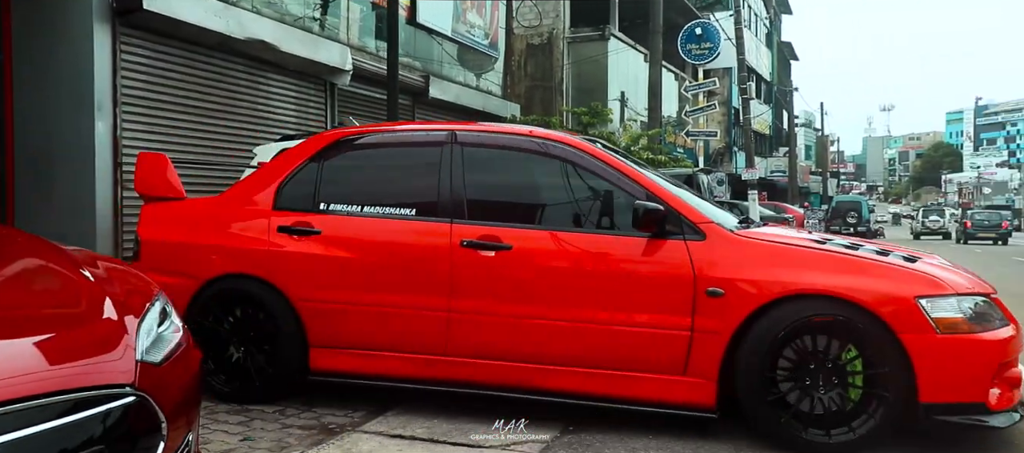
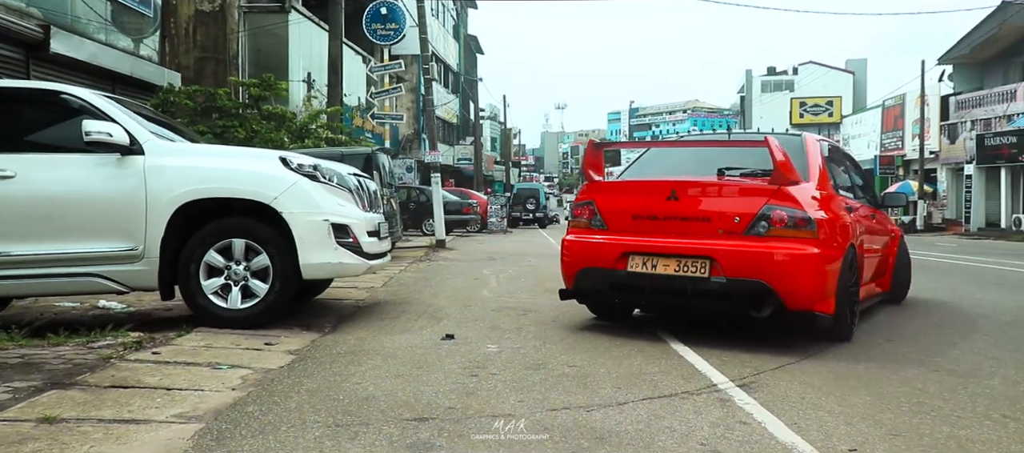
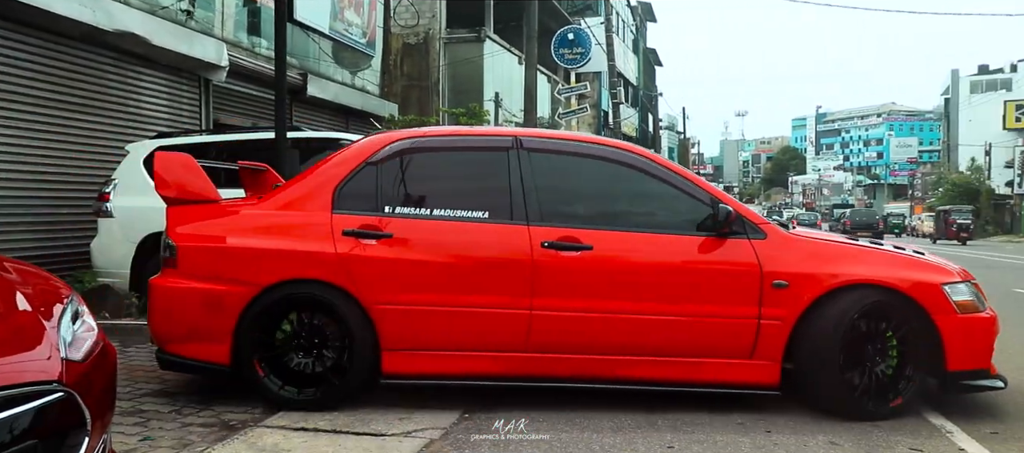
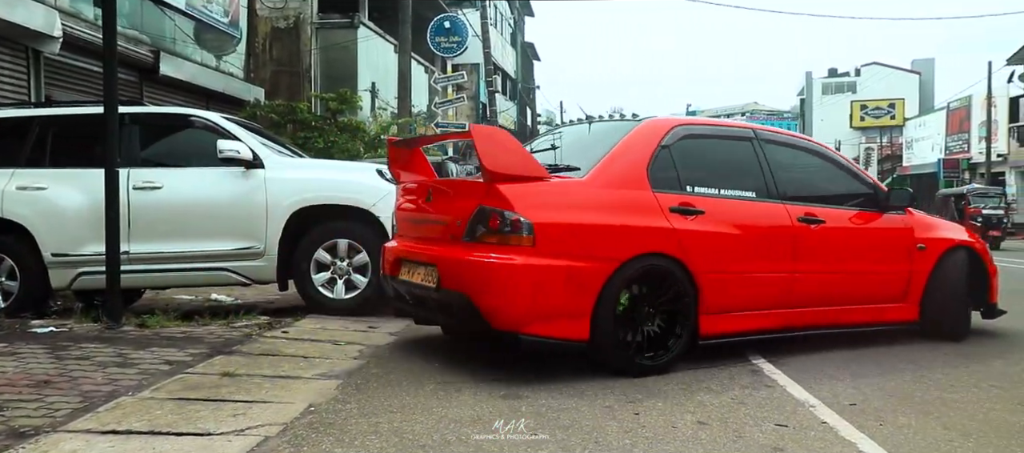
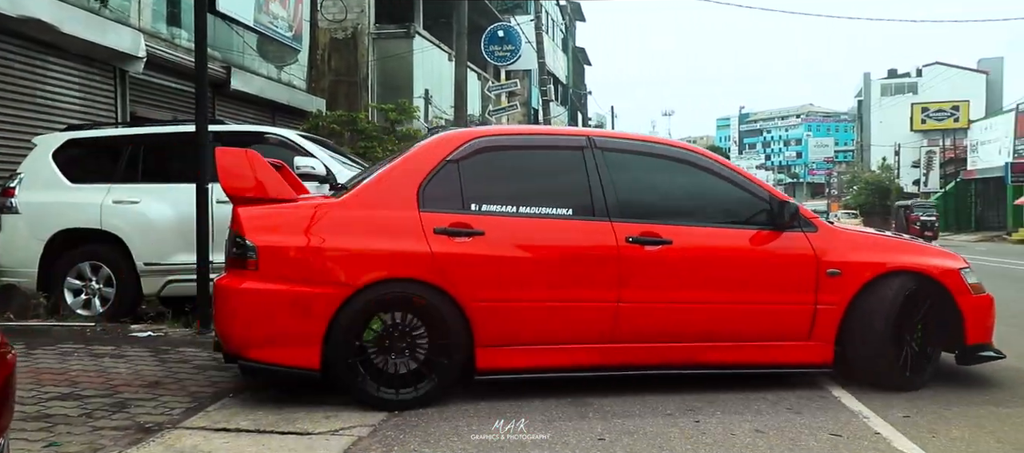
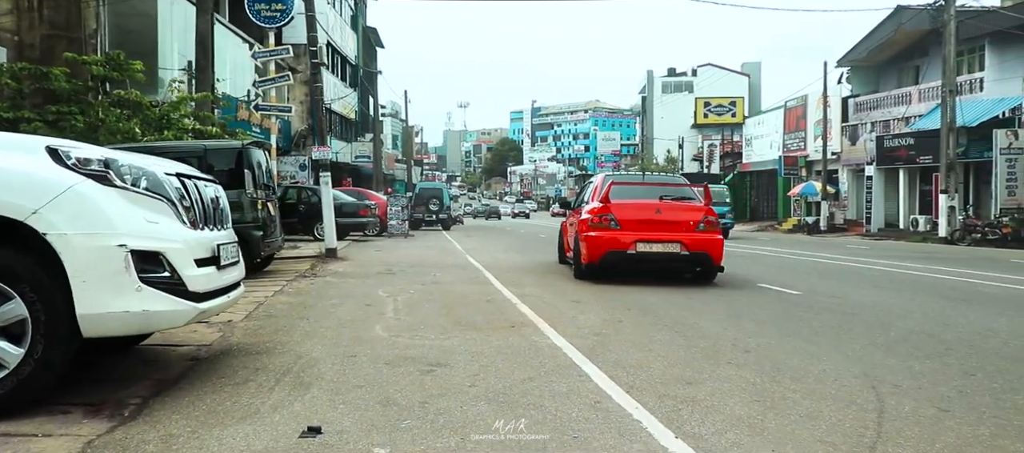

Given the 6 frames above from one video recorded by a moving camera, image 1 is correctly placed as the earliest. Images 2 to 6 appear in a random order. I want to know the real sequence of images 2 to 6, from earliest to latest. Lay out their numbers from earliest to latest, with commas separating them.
3, 5, 4, 2, 6
